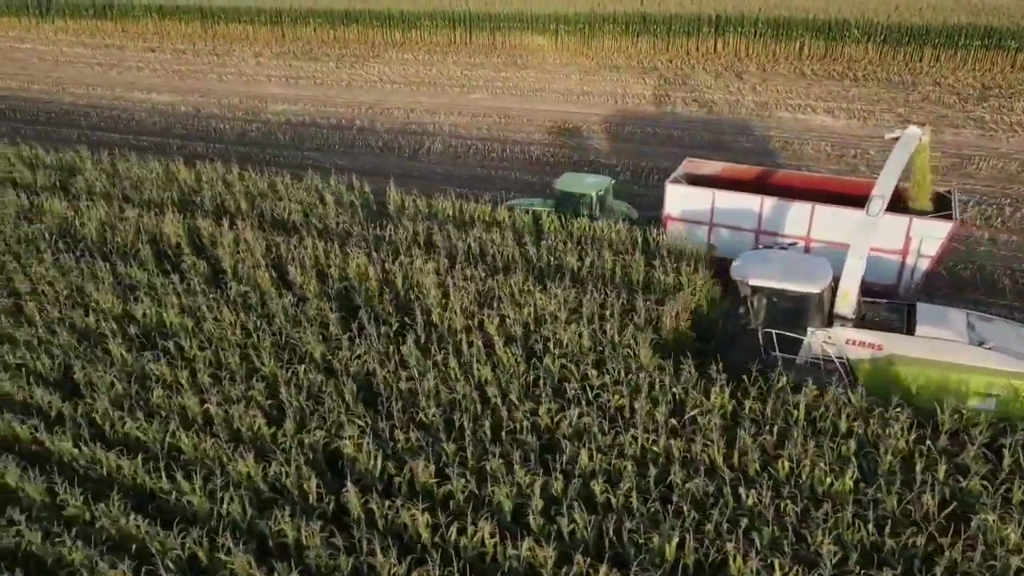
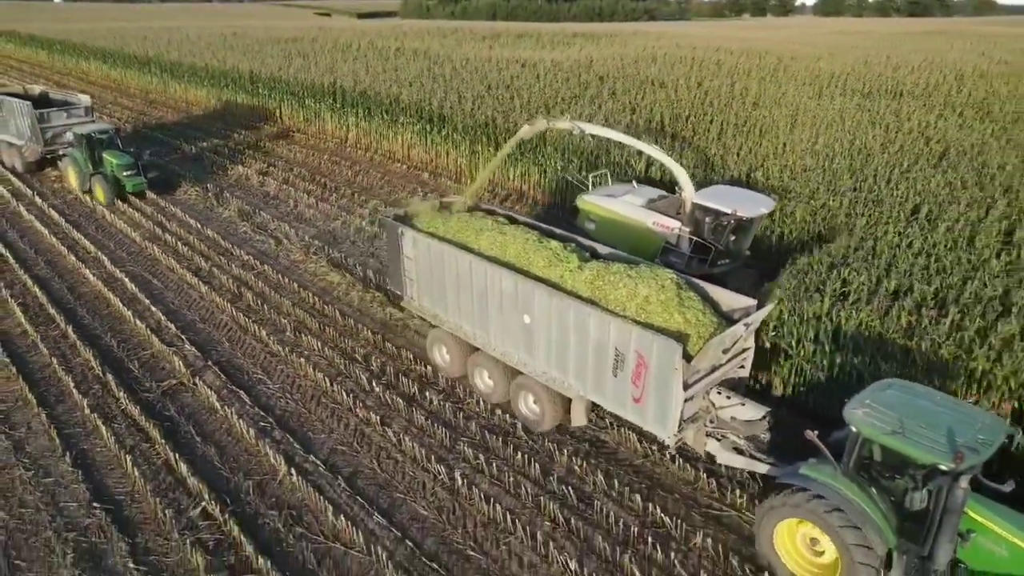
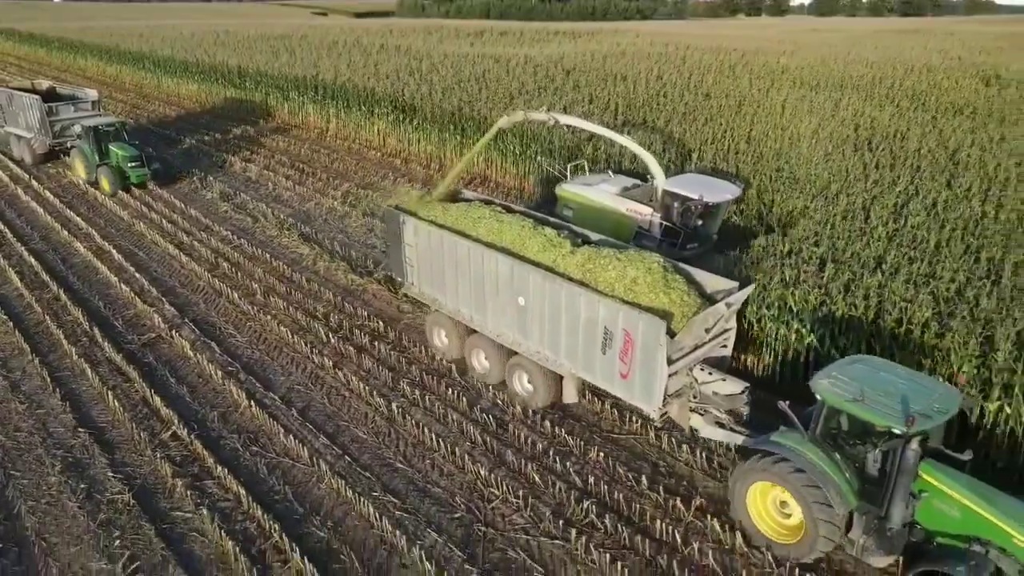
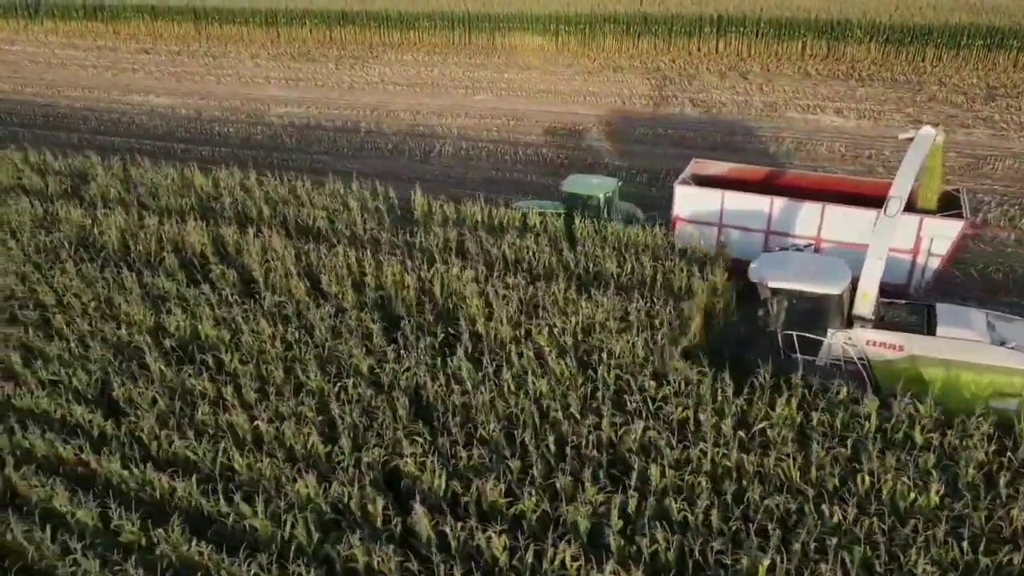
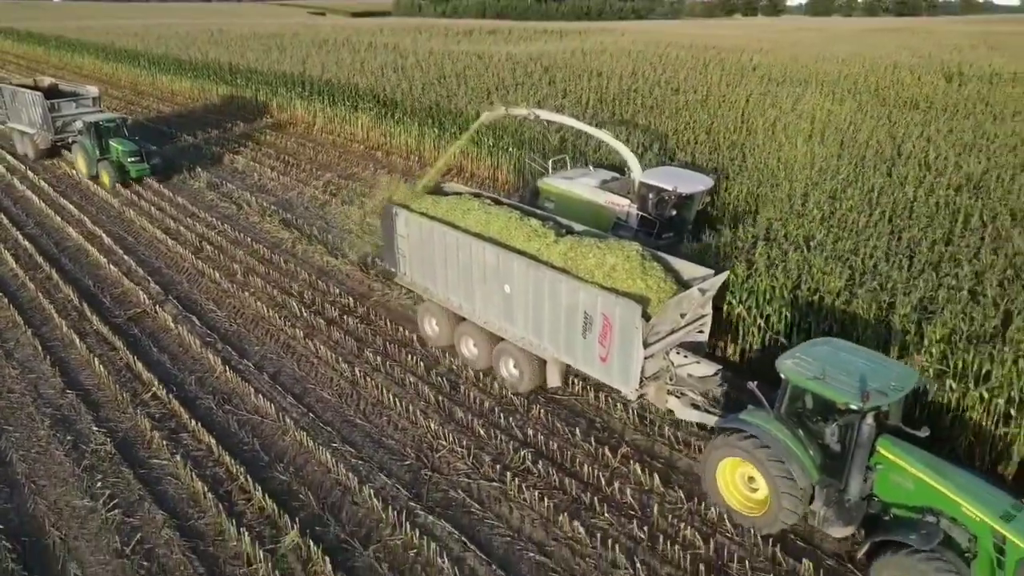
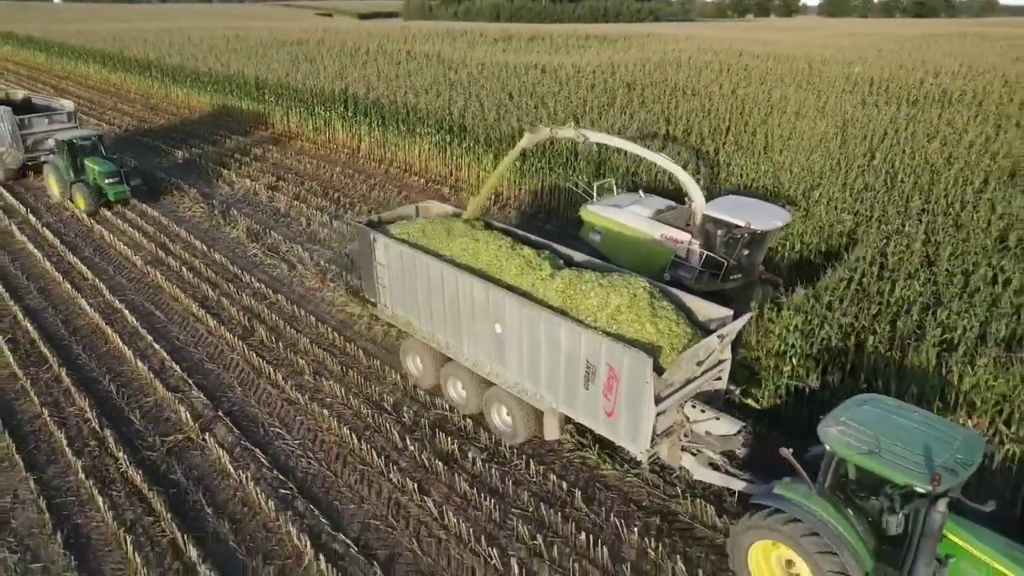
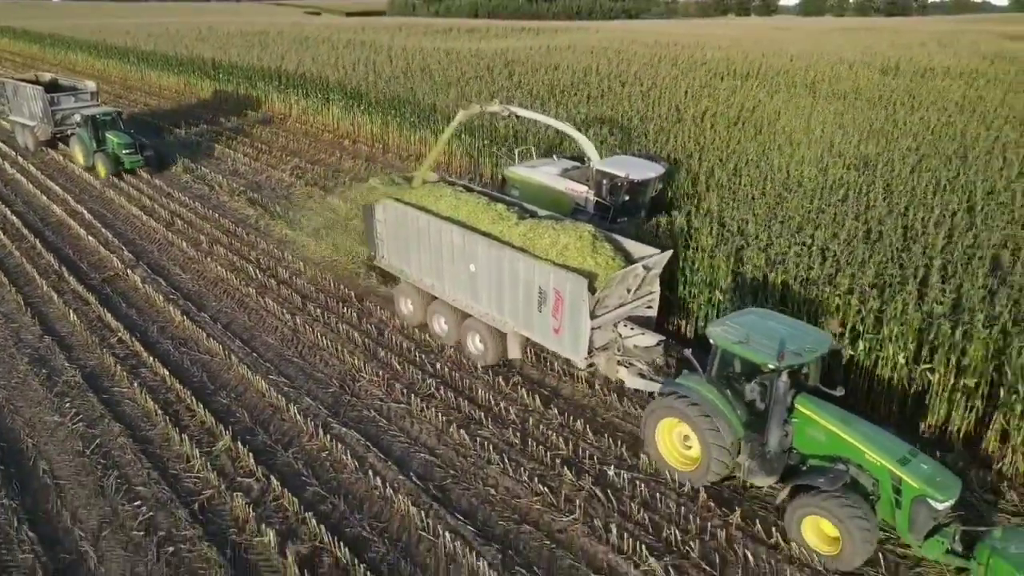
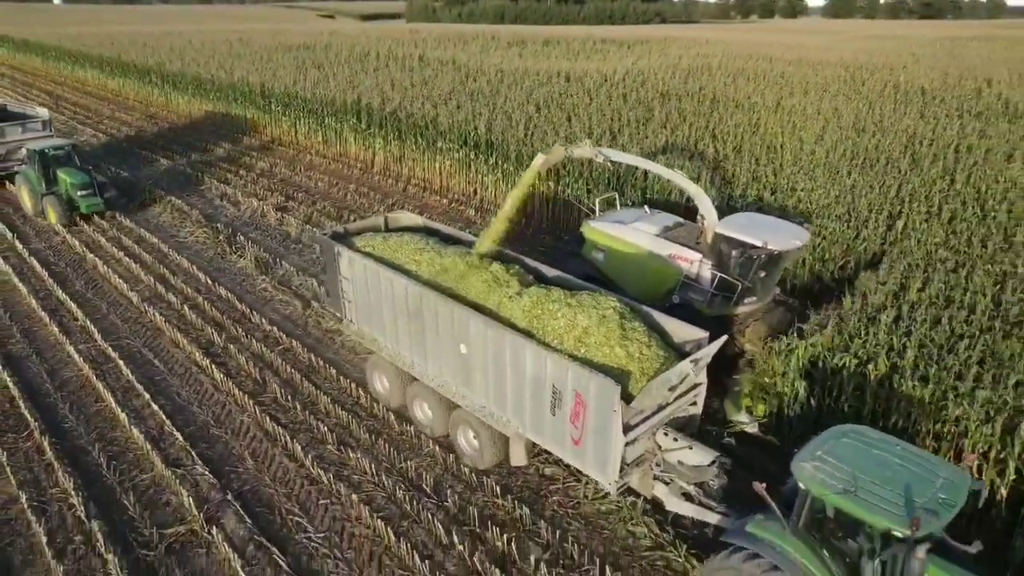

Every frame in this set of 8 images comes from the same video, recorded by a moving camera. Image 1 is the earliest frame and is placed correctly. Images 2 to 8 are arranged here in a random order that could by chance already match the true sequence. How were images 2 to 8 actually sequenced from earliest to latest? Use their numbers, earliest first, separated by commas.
4, 8, 6, 2, 3, 5, 7
